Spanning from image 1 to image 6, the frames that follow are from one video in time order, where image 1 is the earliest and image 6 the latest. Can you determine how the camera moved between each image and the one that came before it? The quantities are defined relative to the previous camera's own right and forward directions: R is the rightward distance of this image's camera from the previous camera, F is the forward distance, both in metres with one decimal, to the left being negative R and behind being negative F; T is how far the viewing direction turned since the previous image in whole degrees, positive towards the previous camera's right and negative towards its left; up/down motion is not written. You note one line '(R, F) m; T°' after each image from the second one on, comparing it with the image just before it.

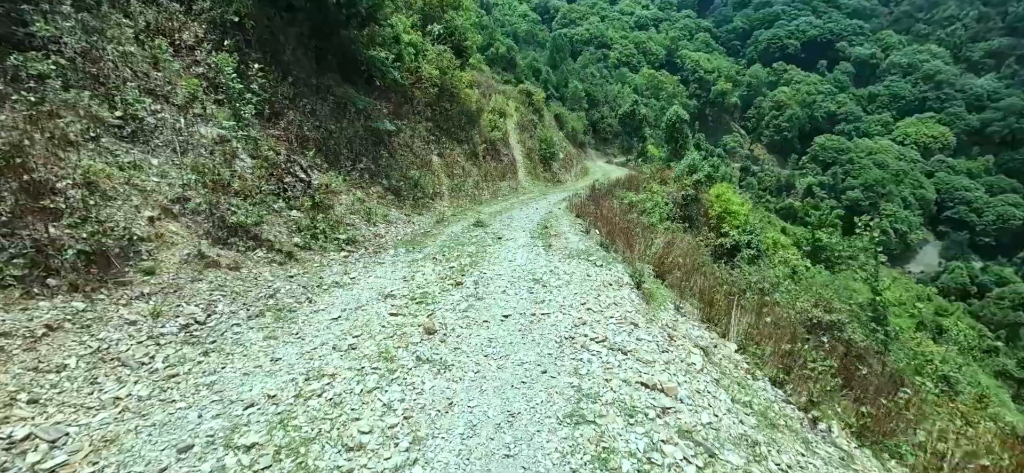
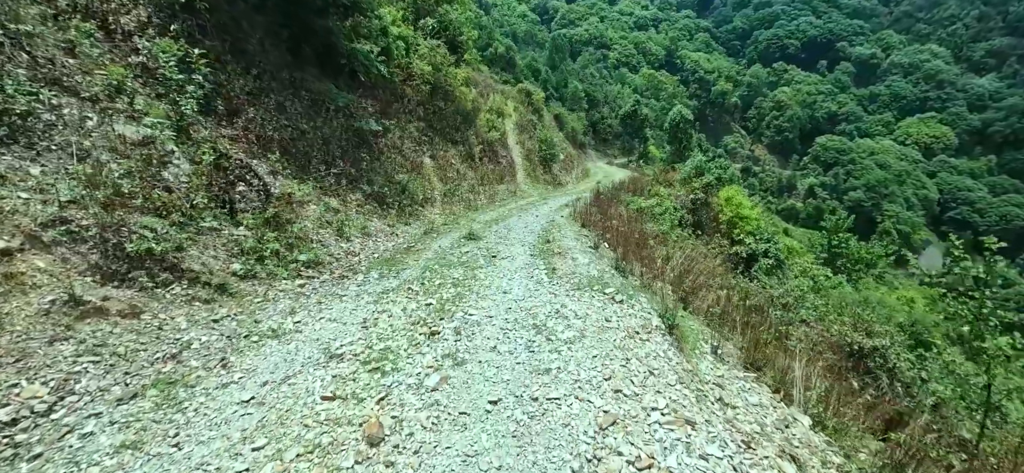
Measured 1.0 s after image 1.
(+0.1, +1.8) m; 0°
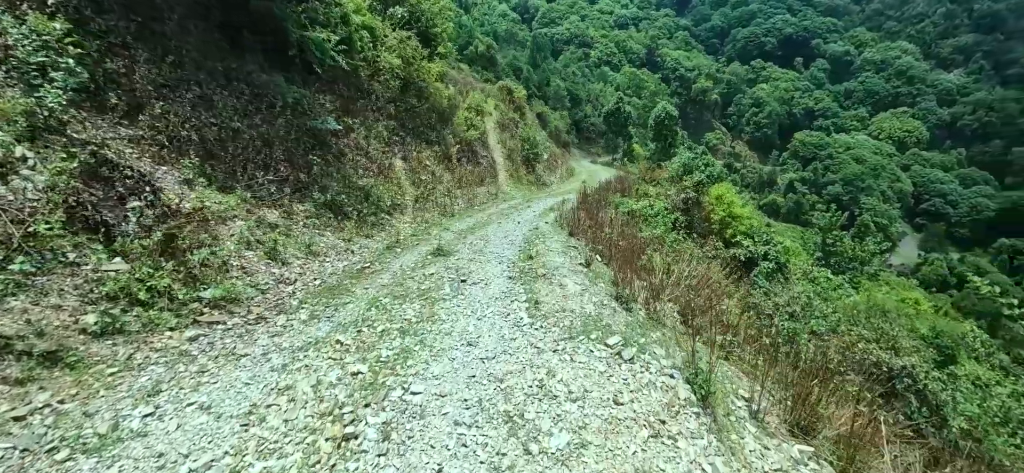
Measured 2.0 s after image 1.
(+0.2, +1.9) m; +2°
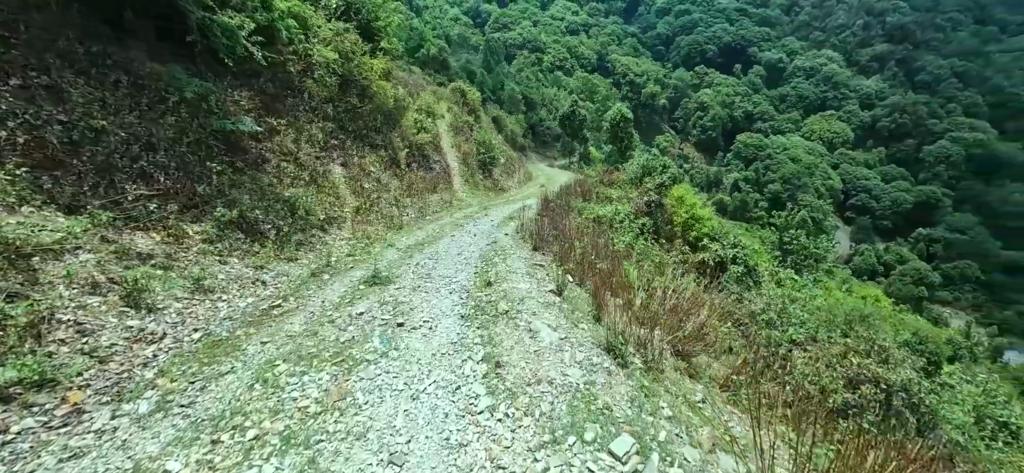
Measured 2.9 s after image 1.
(+0.1, +1.8) m; +5°
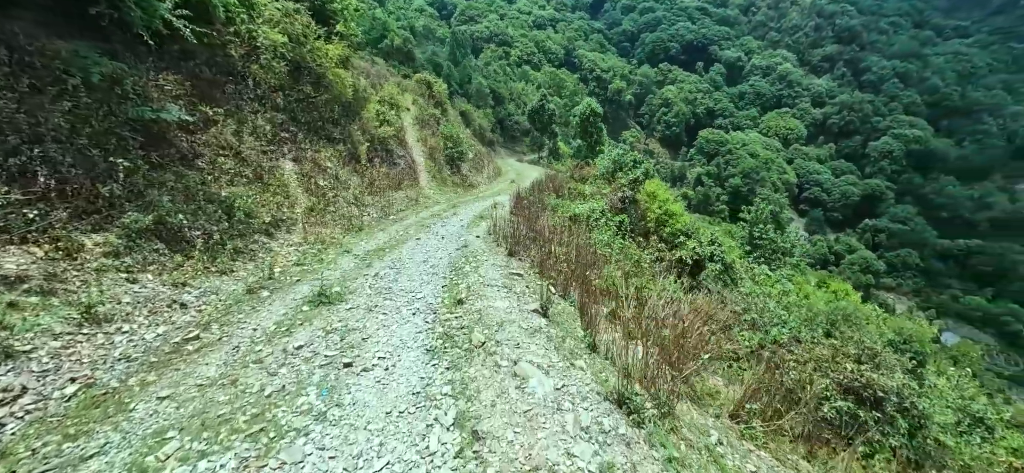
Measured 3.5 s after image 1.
(-0.1, +1.2) m; +4°
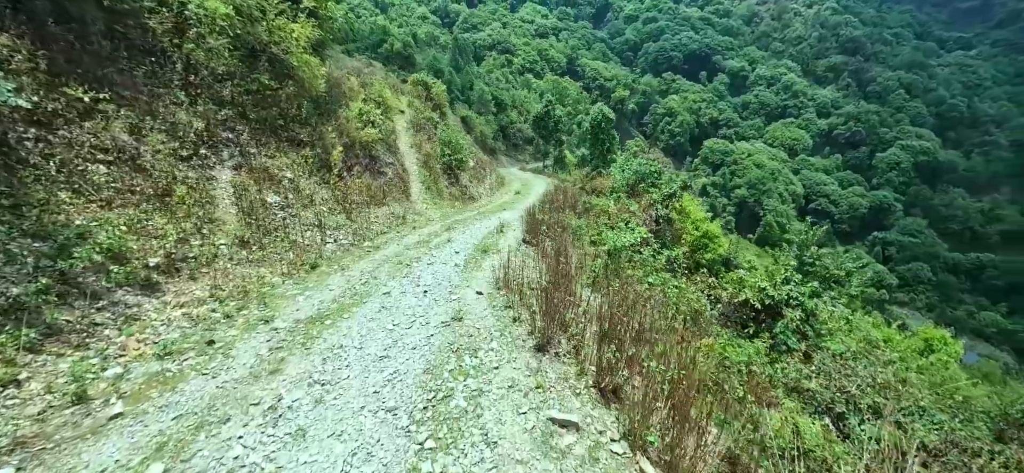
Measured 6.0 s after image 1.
(-0.4, +4.4) m; 0°
